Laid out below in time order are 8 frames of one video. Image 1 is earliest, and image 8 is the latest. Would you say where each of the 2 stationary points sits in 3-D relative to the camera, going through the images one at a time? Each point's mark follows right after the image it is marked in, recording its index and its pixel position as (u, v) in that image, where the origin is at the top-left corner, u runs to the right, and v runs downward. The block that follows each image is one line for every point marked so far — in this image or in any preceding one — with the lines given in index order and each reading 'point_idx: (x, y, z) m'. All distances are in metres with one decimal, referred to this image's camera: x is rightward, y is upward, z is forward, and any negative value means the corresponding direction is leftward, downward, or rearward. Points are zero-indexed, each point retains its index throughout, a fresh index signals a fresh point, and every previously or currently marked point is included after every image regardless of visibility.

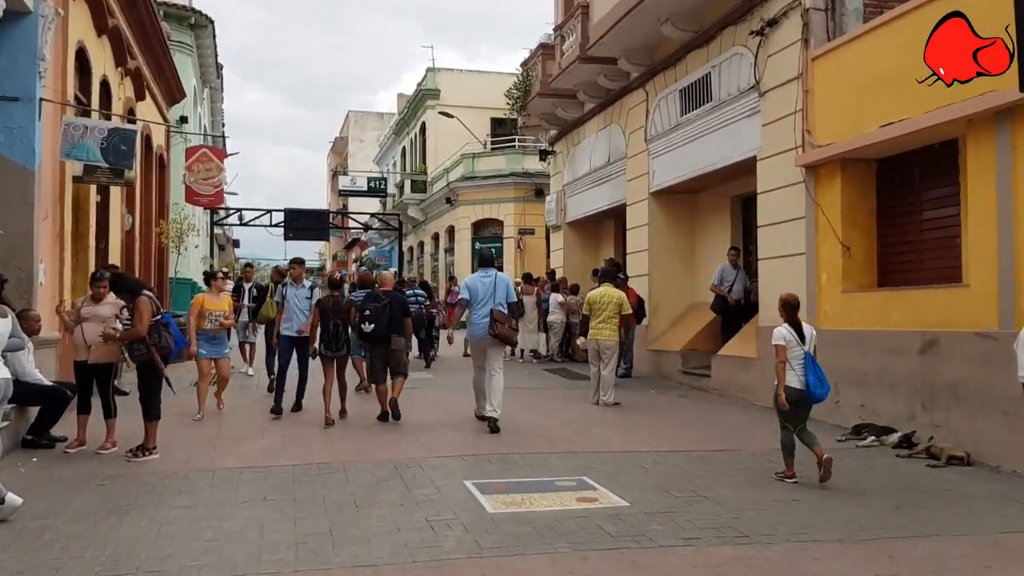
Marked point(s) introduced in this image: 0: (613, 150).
0: (+1.8, +2.4, +16.7) m
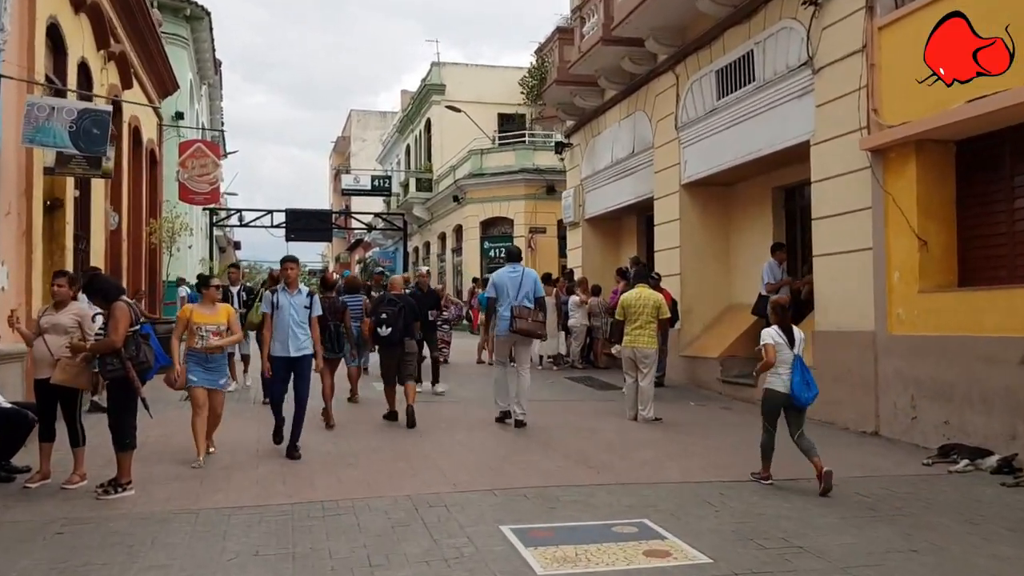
0: (+2.0, +2.4, +15.4) m
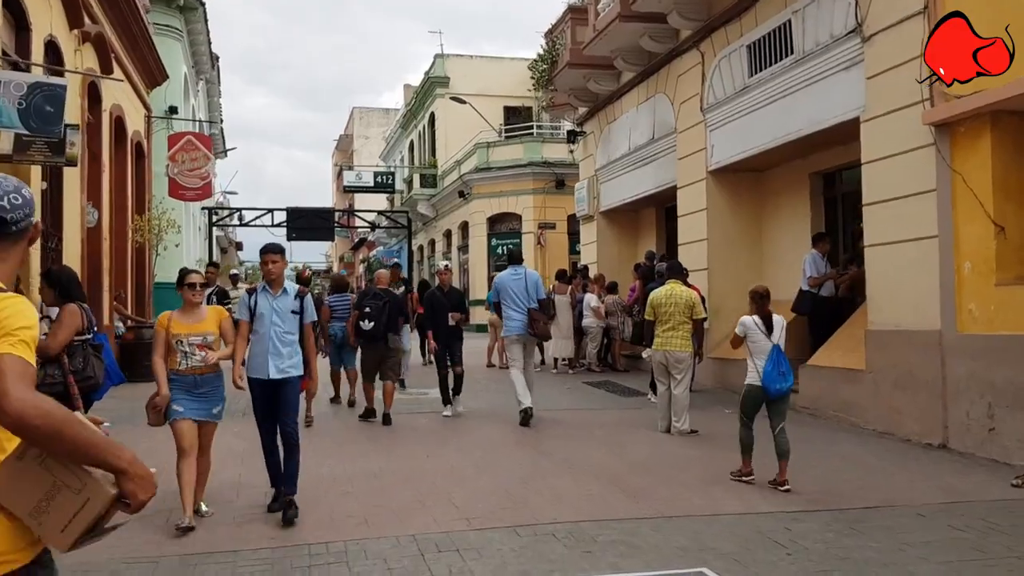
0: (+2.2, +2.5, +14.3) m
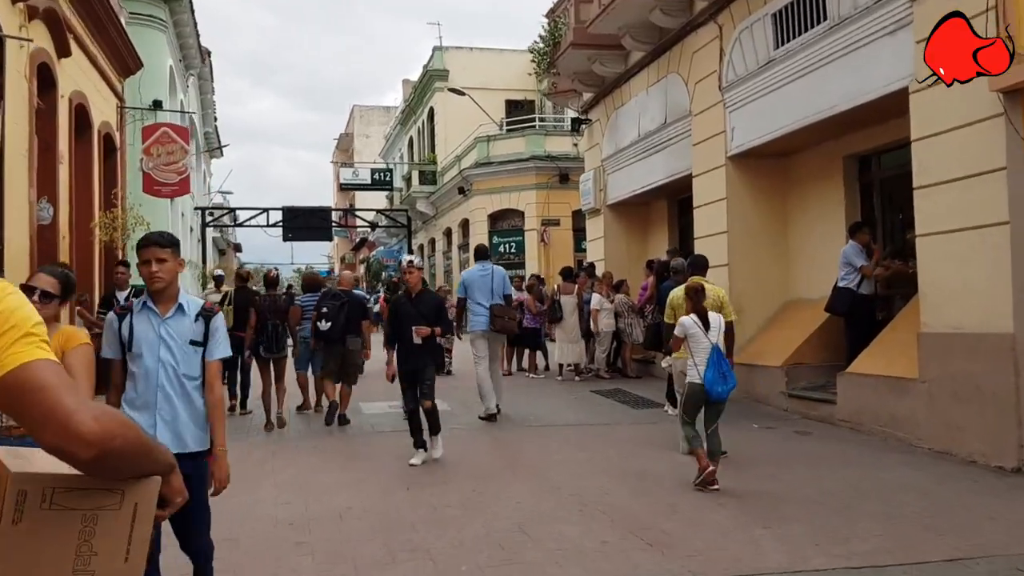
0: (+2.2, +2.5, +13.1) m
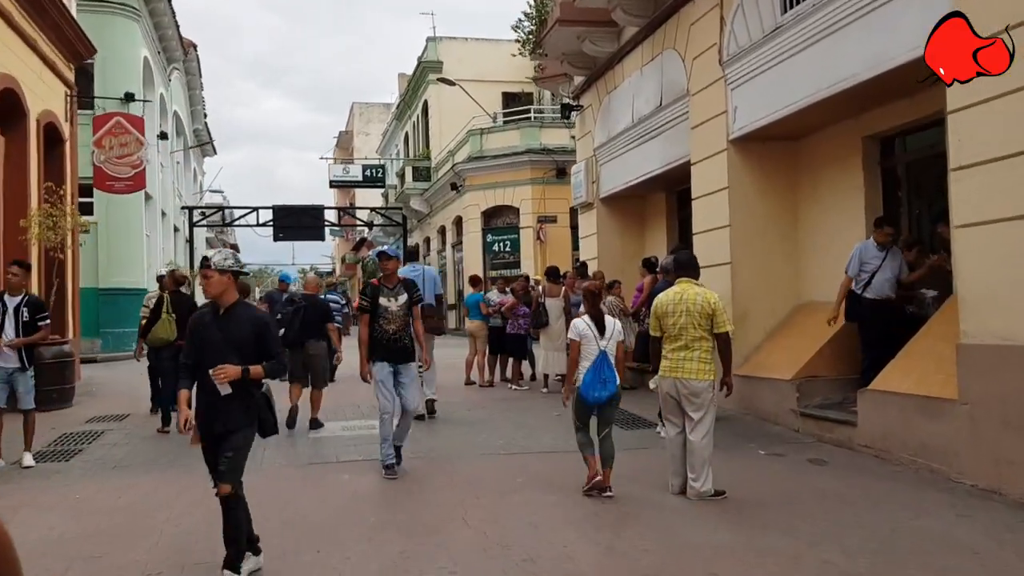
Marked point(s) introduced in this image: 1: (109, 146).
0: (+1.9, +2.5, +11.7) m
1: (-6.2, +2.2, +14.8) m
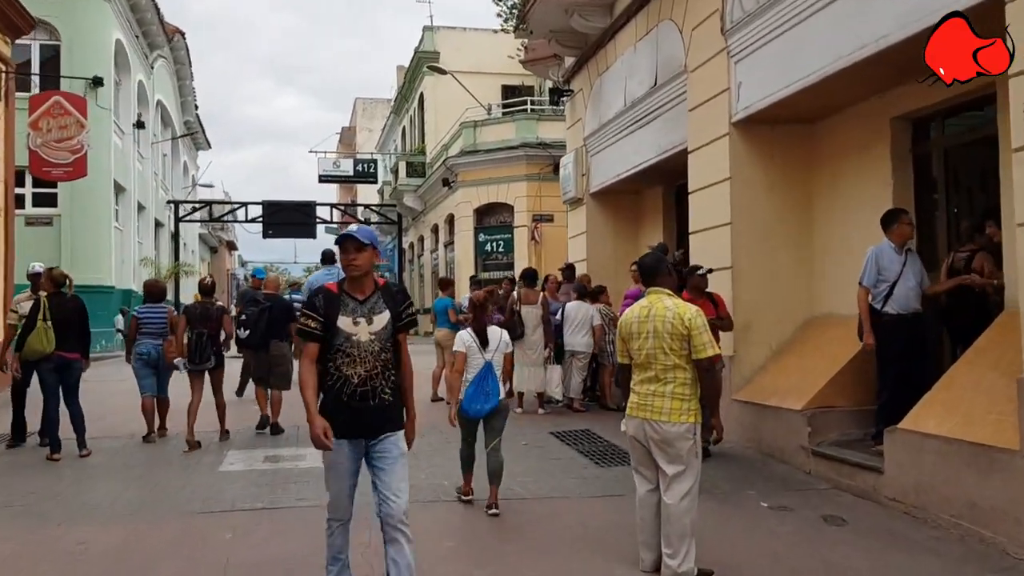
0: (+1.6, +2.4, +10.2) m
1: (-6.5, +2.2, +13.4) m
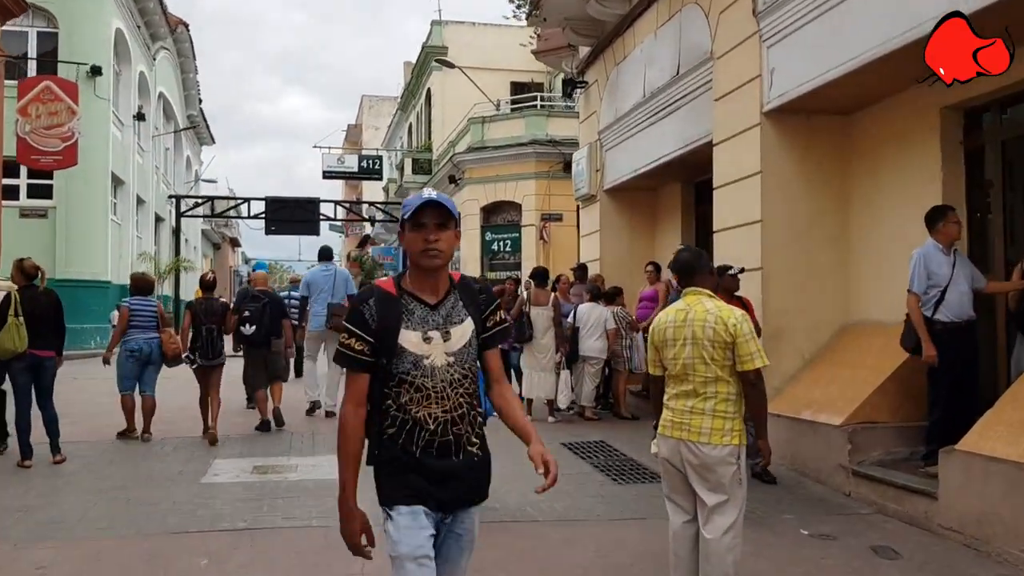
0: (+1.7, +2.4, +9.5) m
1: (-6.3, +2.3, +12.8) m
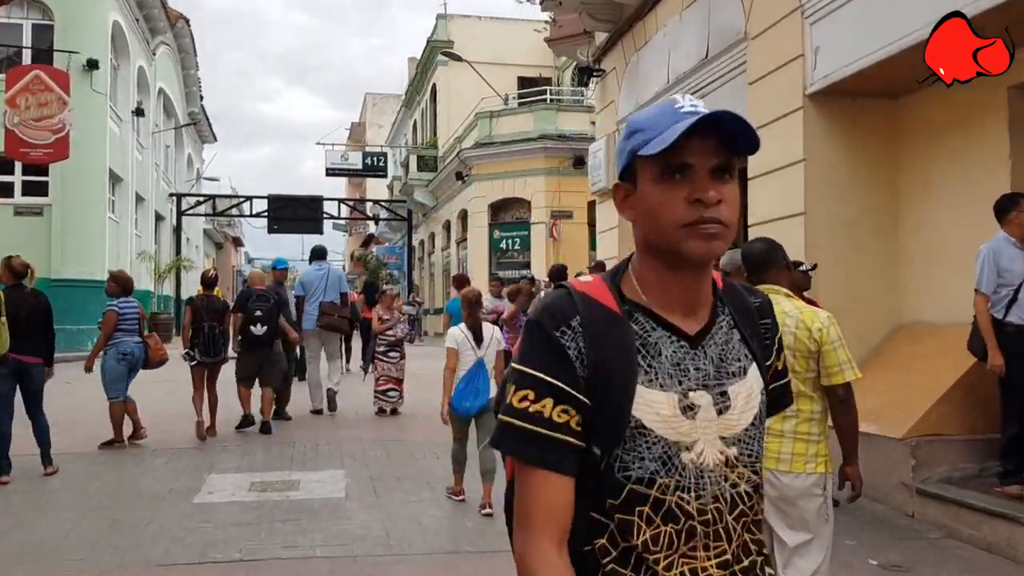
0: (+1.9, +2.4, +8.9) m
1: (-6.2, +2.3, +12.2) m
